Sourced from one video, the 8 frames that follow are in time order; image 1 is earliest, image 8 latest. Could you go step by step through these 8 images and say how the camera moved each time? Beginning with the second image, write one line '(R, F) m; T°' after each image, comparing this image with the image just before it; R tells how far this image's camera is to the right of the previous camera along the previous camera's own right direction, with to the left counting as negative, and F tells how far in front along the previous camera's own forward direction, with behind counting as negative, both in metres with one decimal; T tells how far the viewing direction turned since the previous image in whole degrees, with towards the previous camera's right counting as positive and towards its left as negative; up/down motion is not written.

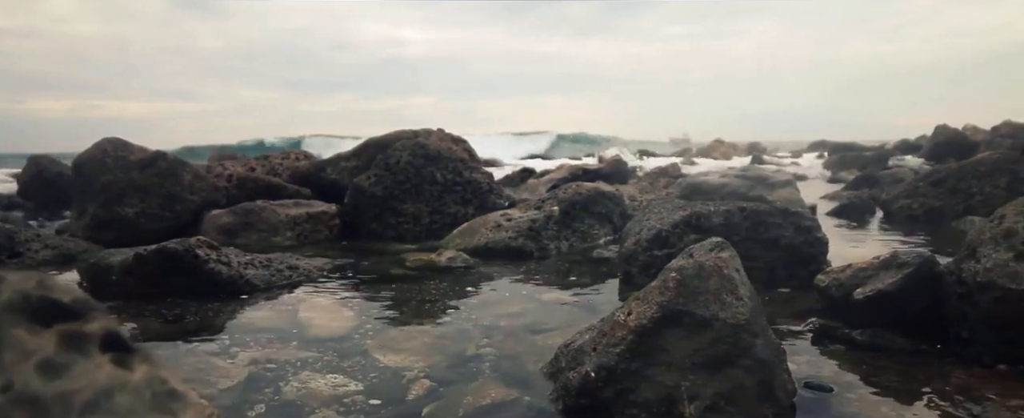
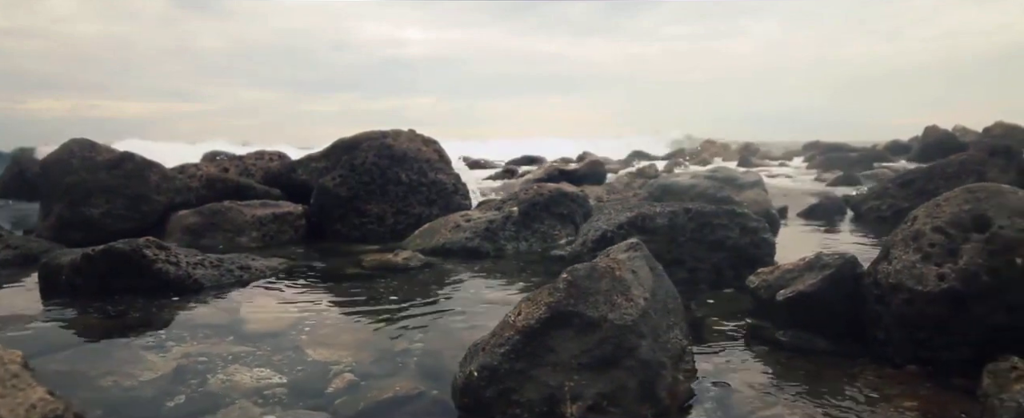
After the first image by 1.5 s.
(+0.8, -0.1) m; 0°
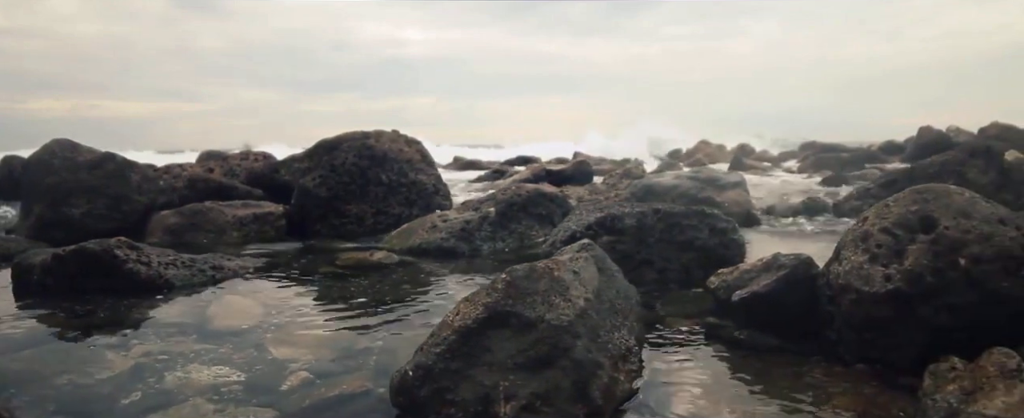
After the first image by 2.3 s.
(+0.4, 0.0) m; 0°
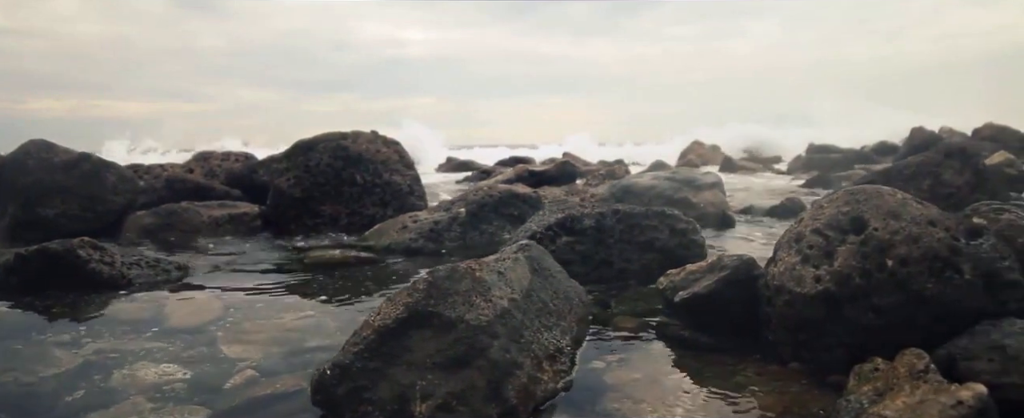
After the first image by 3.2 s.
(+0.6, 0.0) m; 0°
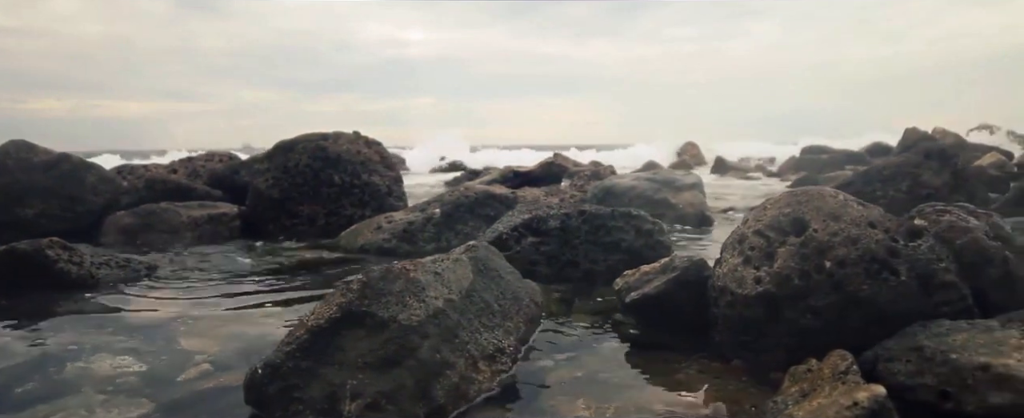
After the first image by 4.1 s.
(+0.5, 0.0) m; 0°
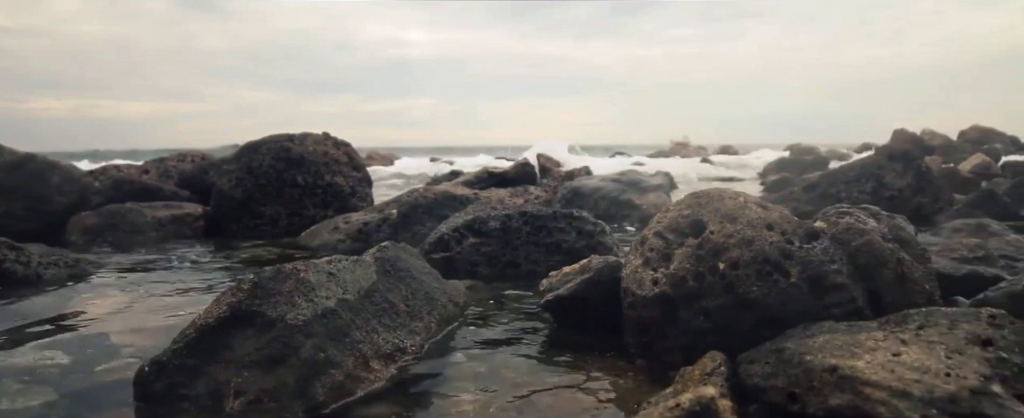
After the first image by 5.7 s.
(+0.8, 0.0) m; 0°
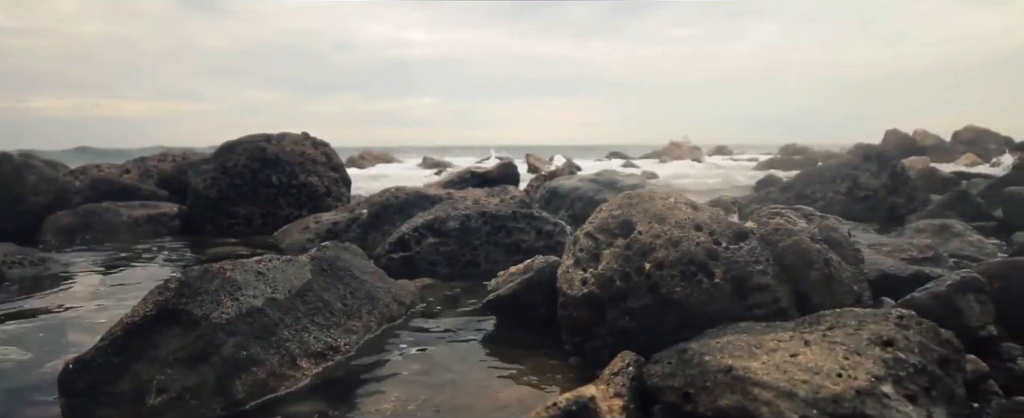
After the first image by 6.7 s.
(+0.6, 0.0) m; 0°
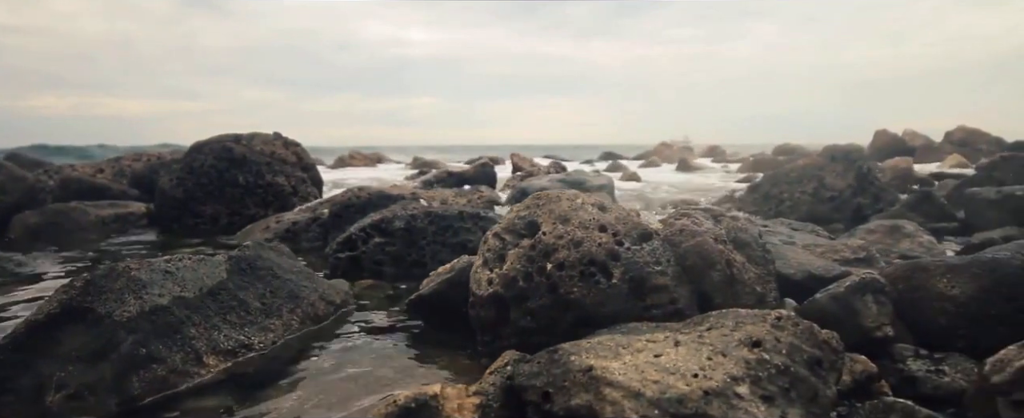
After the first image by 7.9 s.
(+0.8, 0.0) m; 0°
